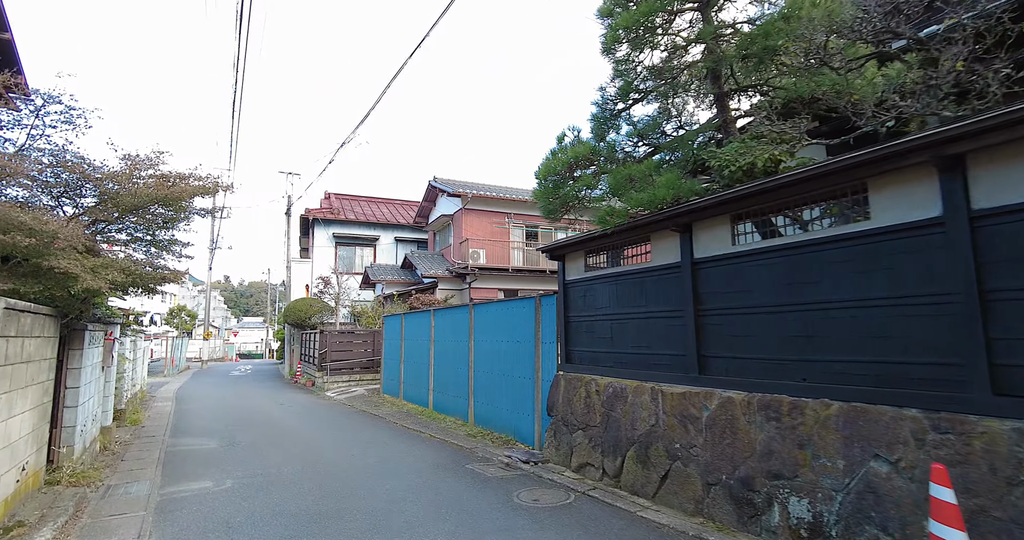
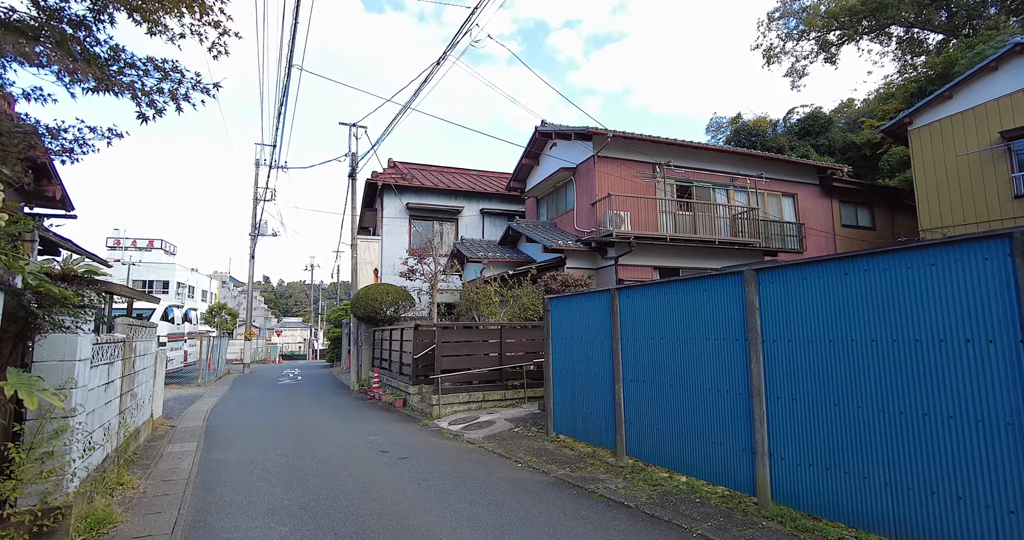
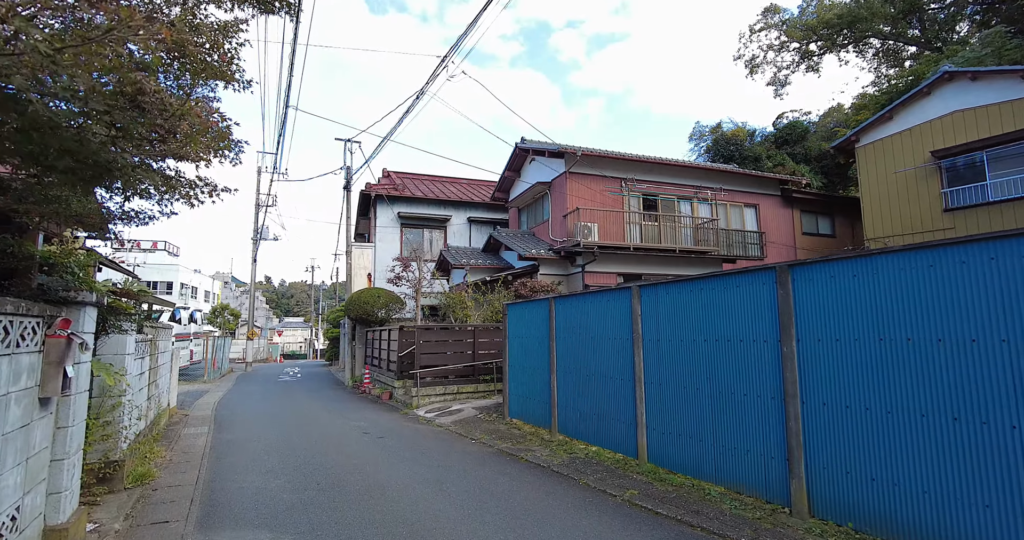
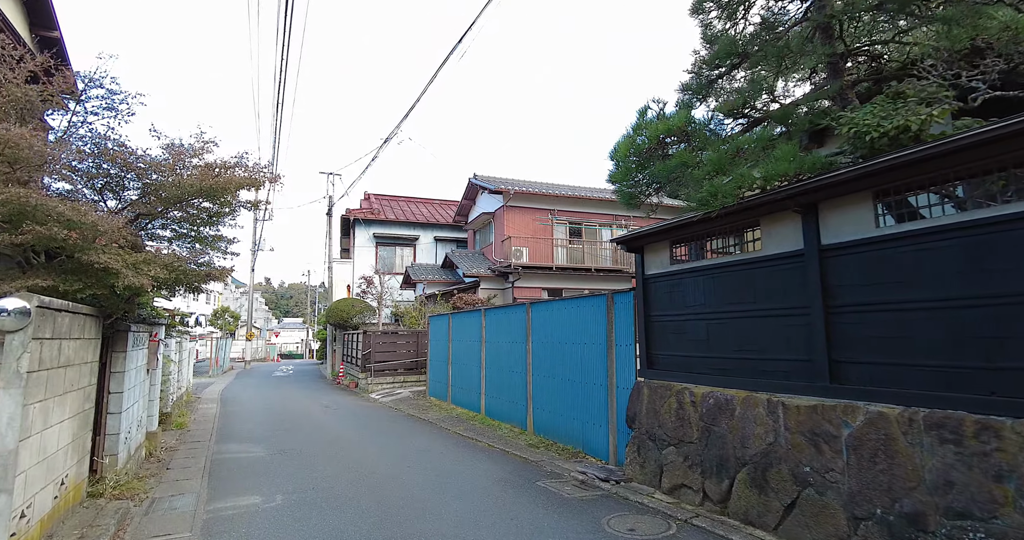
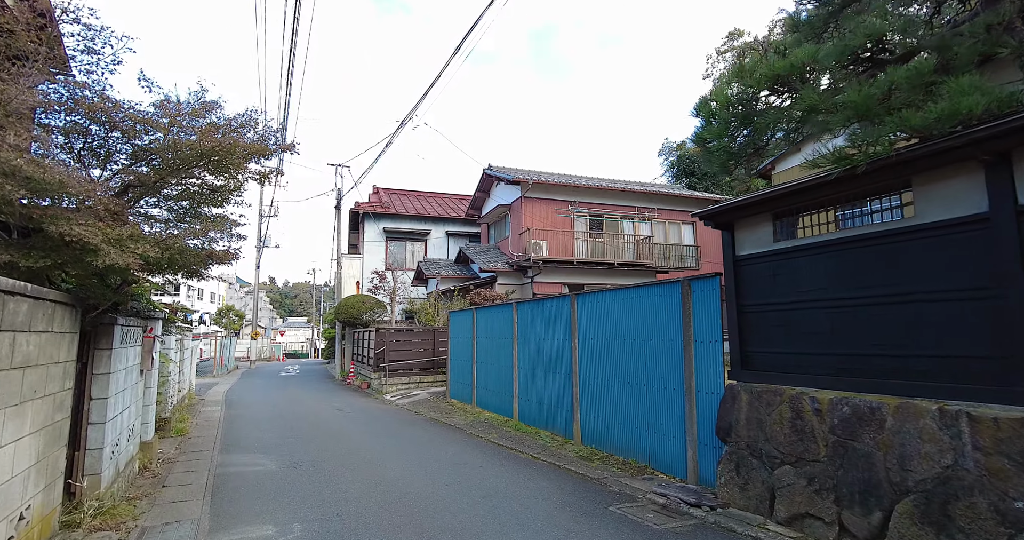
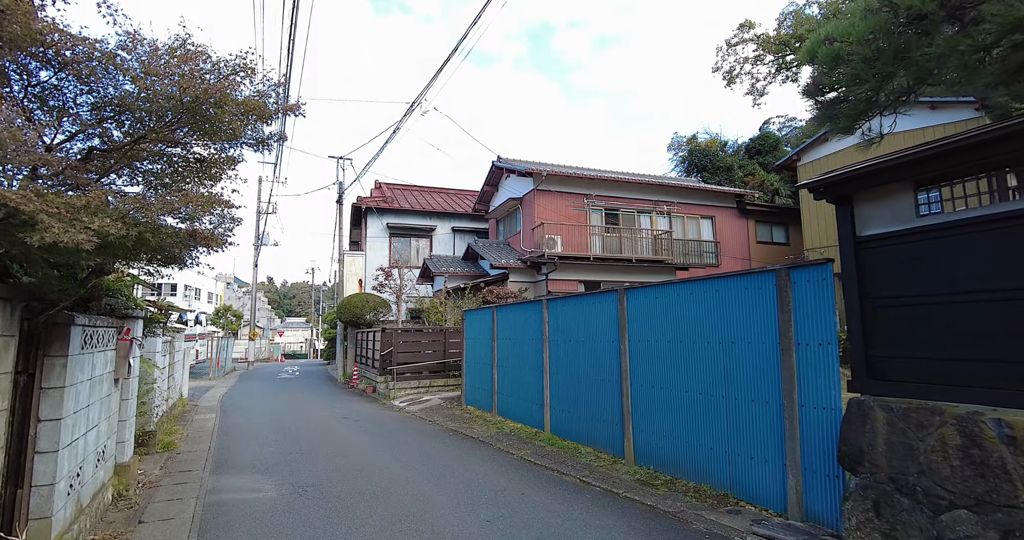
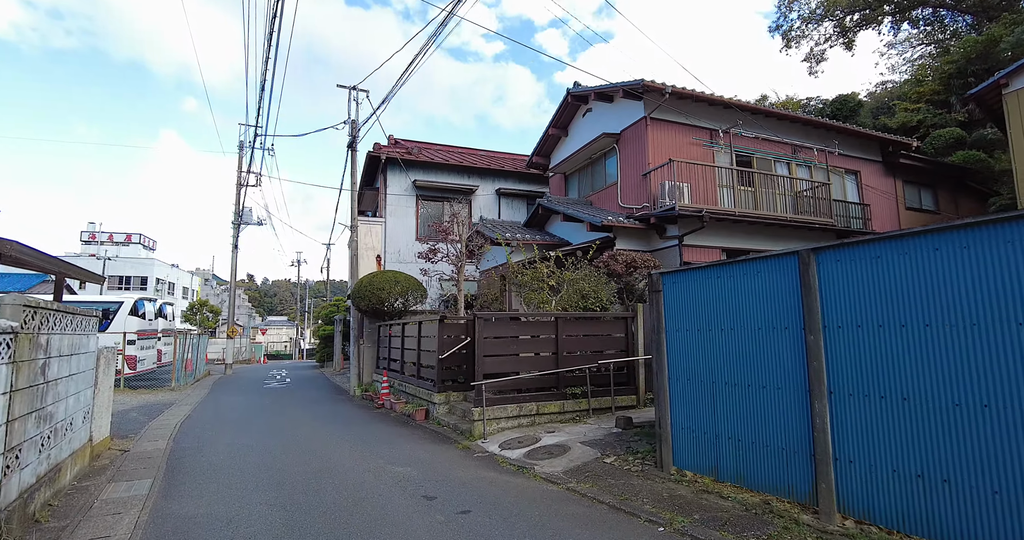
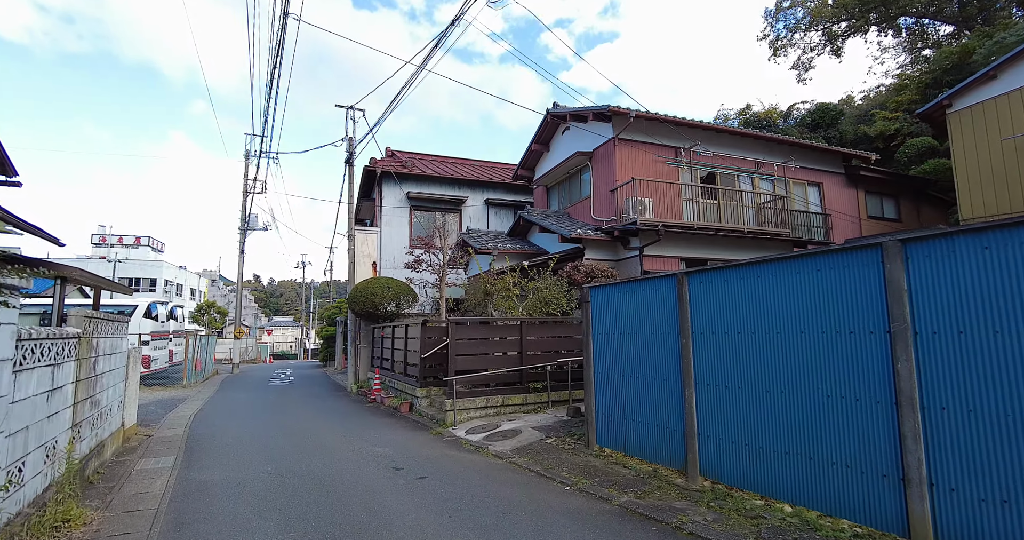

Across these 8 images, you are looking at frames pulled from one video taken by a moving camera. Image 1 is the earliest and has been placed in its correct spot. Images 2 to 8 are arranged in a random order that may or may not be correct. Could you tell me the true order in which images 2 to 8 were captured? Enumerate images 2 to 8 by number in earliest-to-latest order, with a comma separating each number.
4, 5, 6, 3, 2, 8, 7
